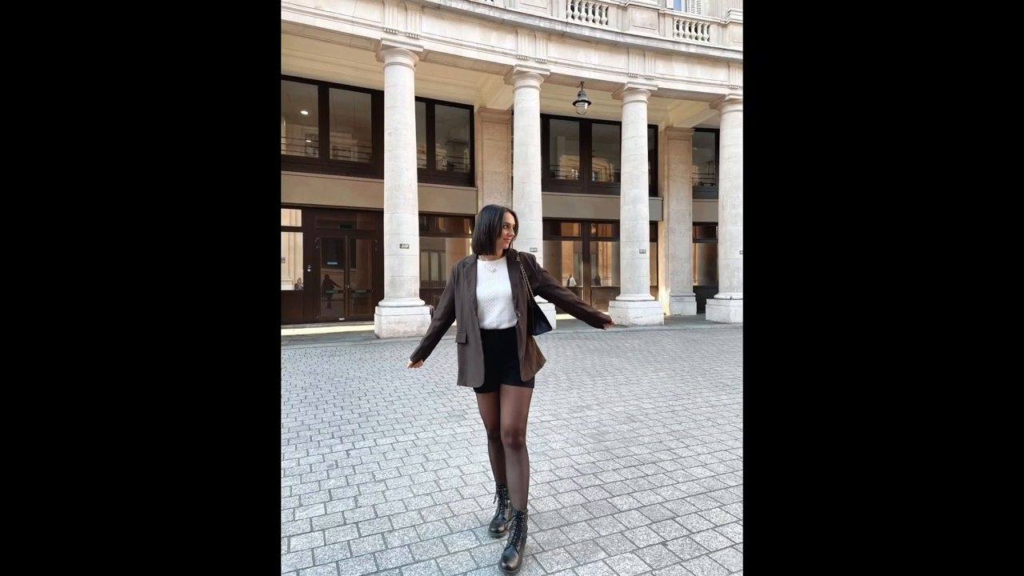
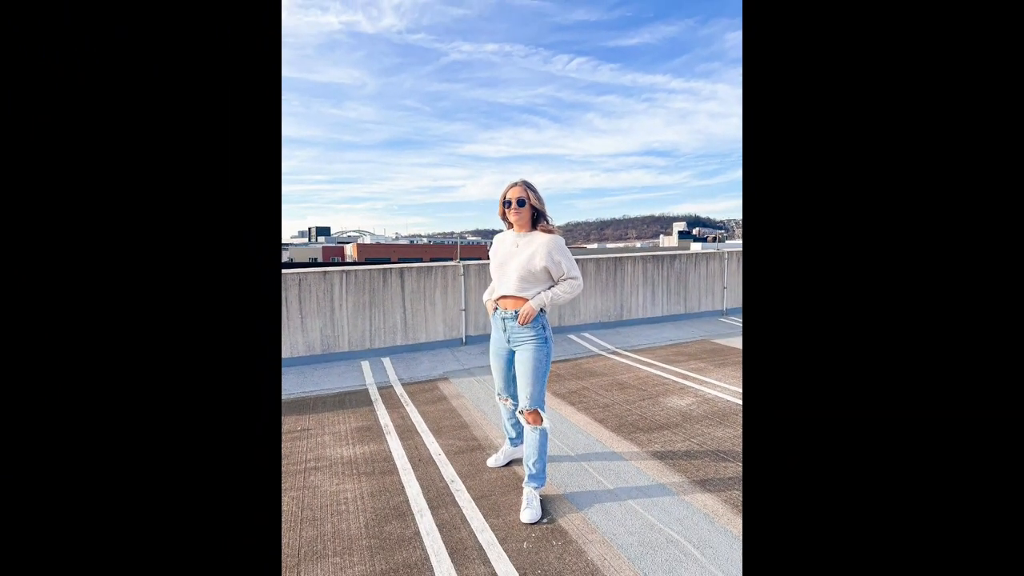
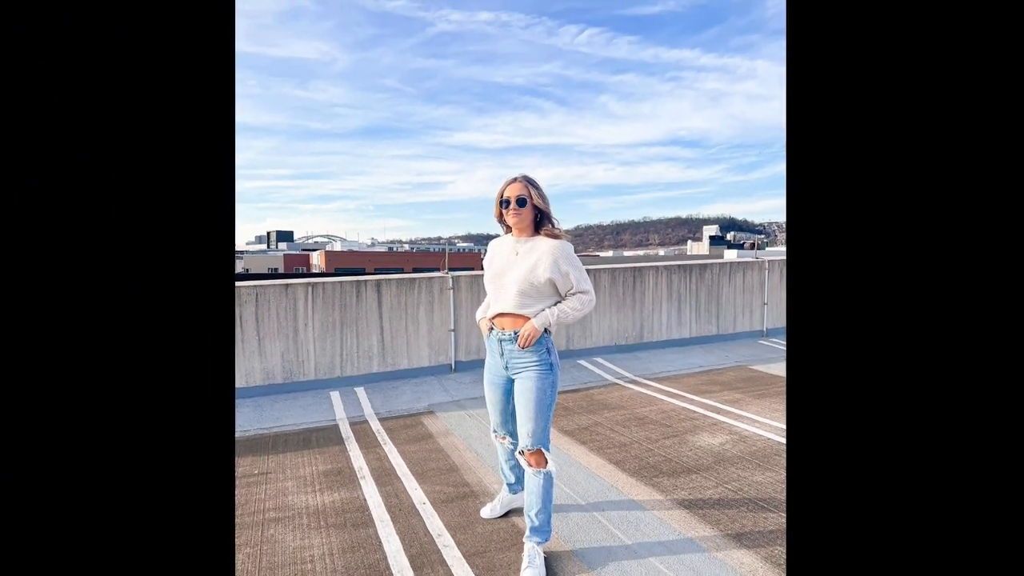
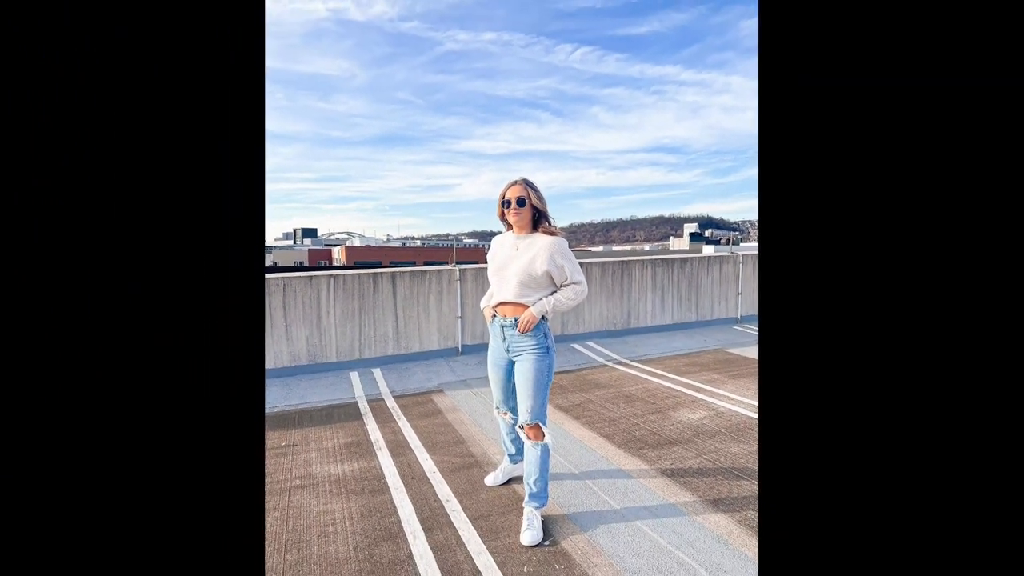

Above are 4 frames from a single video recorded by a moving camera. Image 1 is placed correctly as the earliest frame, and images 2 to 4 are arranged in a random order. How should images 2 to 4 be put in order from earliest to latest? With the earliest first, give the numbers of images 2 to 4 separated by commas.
3, 4, 2
